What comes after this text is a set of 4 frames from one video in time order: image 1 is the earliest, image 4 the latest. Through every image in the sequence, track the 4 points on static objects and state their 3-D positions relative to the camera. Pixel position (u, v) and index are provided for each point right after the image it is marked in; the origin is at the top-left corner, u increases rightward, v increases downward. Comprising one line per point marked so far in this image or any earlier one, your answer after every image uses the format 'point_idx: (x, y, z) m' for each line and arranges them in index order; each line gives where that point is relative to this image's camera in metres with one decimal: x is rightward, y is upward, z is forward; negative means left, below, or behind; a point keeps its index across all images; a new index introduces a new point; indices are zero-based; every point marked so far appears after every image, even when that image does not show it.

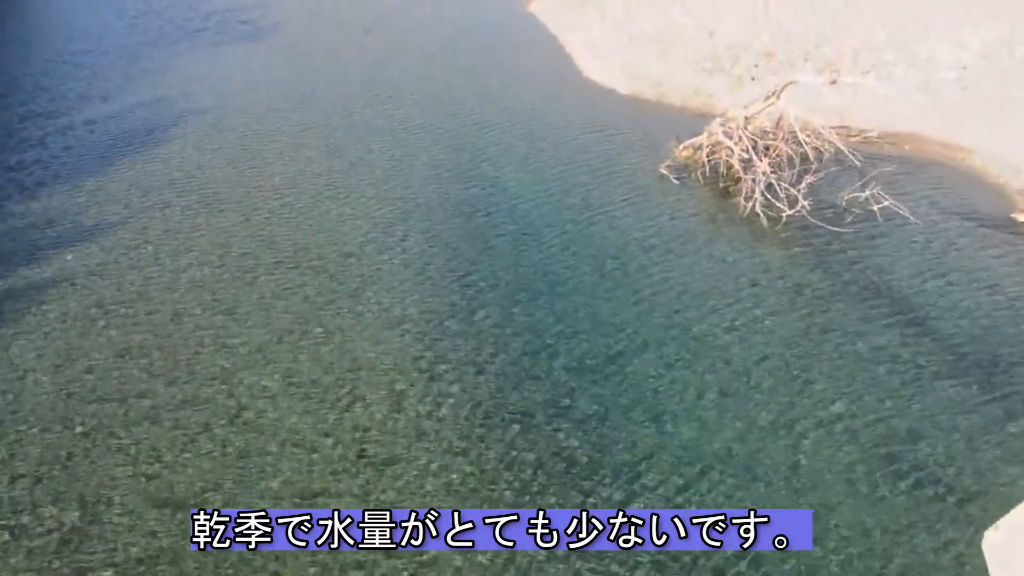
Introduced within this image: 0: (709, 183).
0: (+4.2, +2.1, +18.3) m
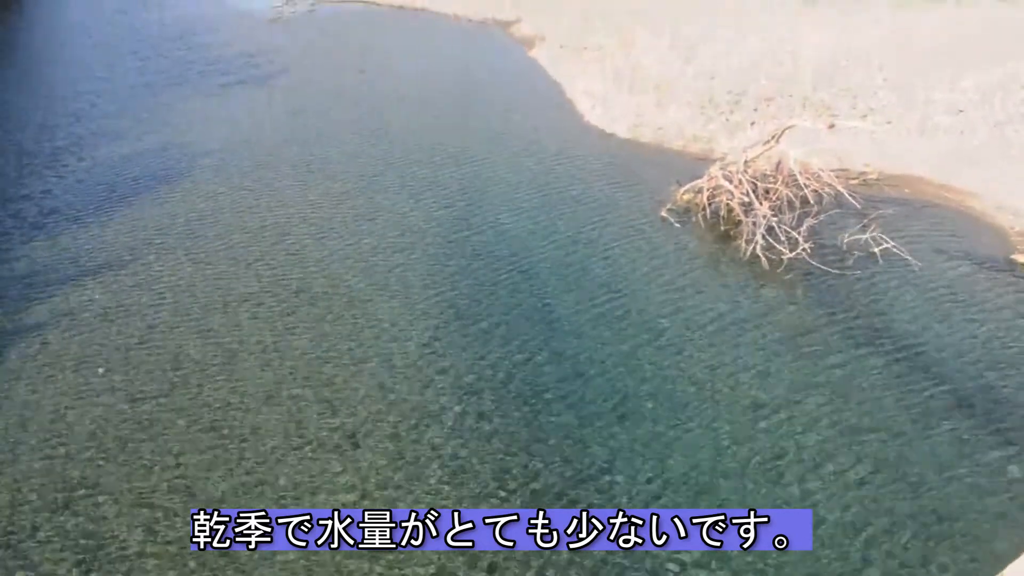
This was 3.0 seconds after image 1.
0: (+4.0, +1.3, +18.6) m
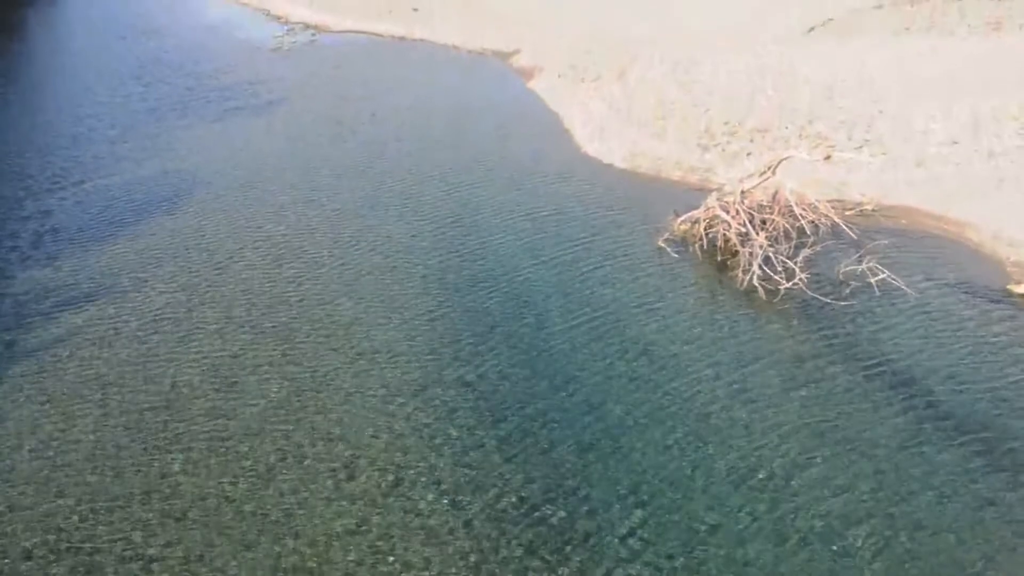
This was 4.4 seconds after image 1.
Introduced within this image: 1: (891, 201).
0: (+4.0, +0.6, +18.7) m
1: (+8.1, +1.9, +19.4) m
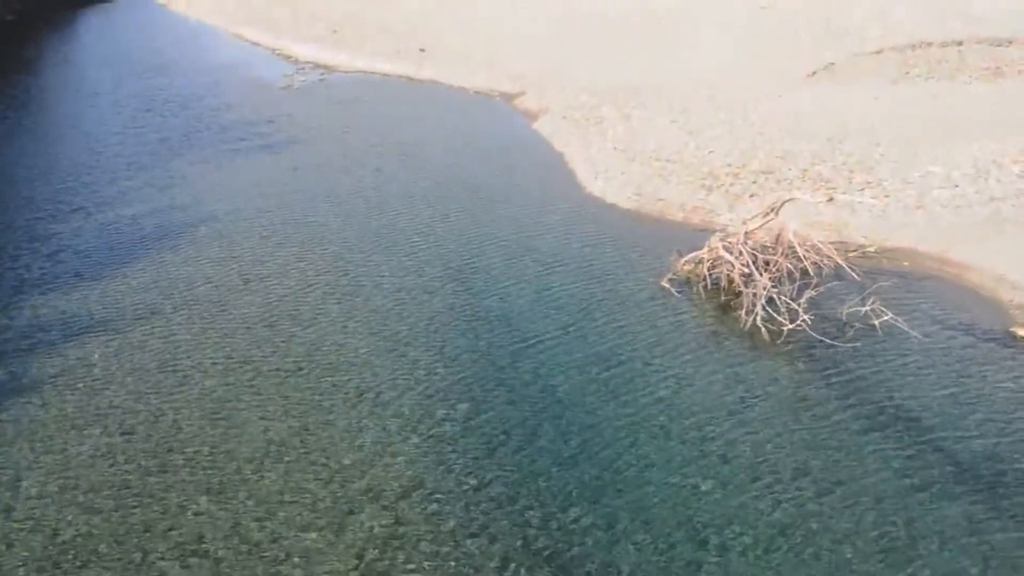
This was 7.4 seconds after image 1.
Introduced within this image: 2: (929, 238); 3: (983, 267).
0: (+4.1, -0.2, +18.7) m
1: (+8.2, +1.0, +19.5) m
2: (+8.9, +1.1, +19.4) m
3: (+9.5, +0.4, +18.4) m
